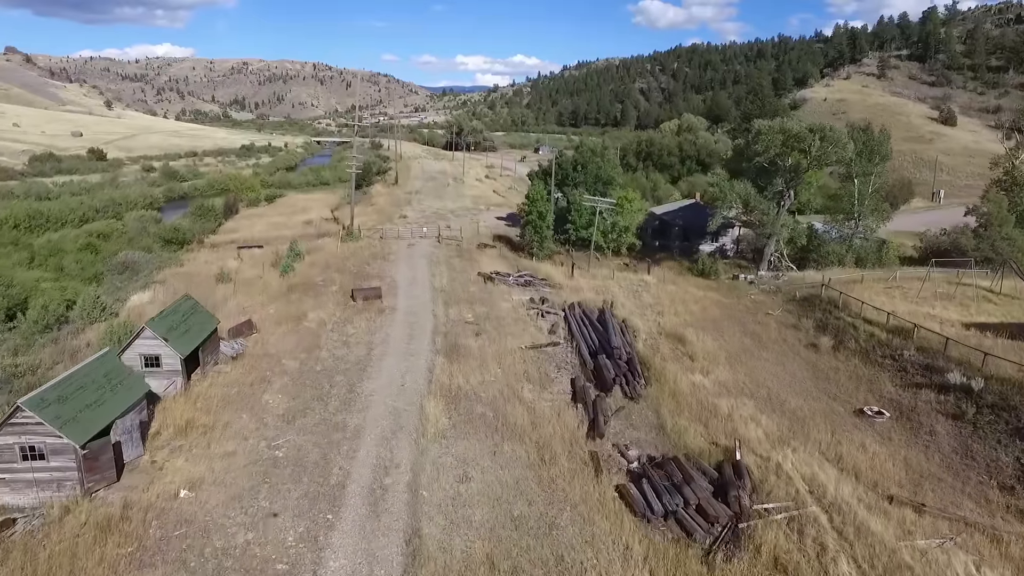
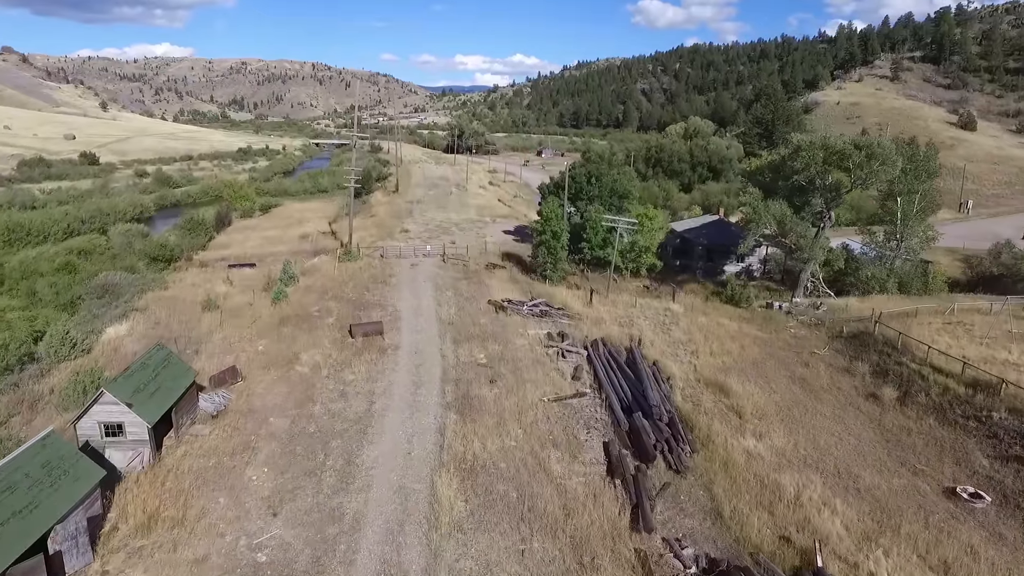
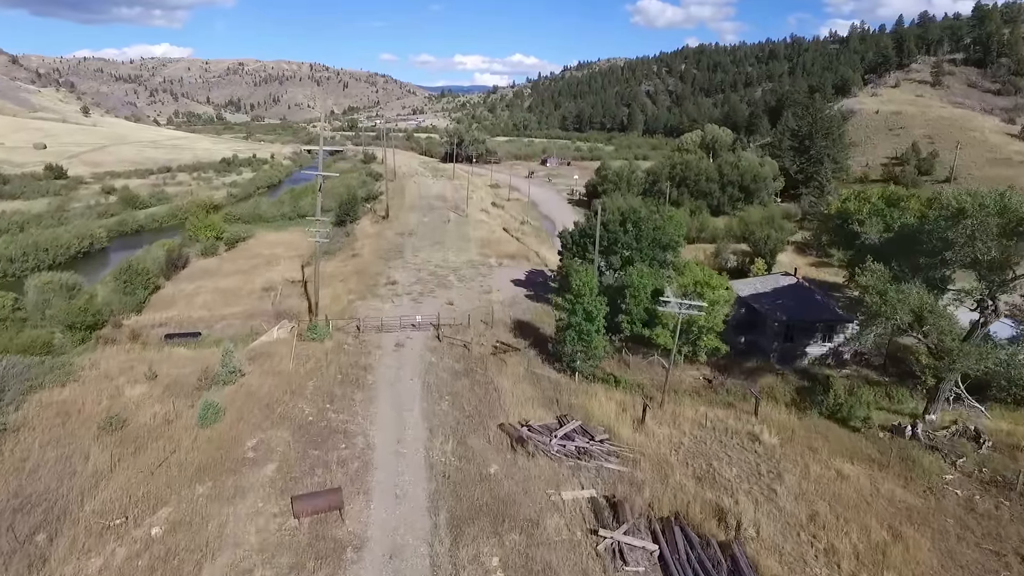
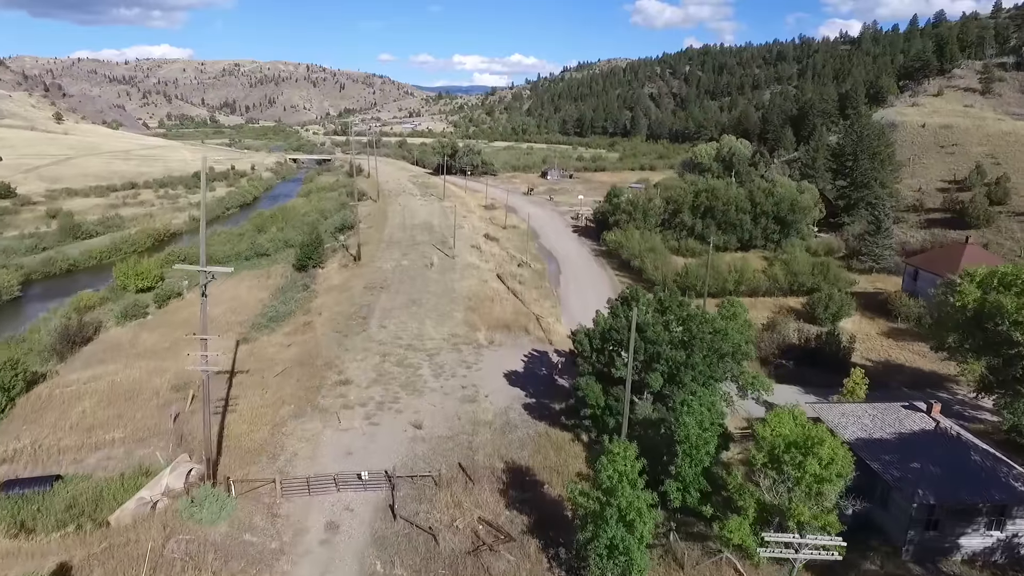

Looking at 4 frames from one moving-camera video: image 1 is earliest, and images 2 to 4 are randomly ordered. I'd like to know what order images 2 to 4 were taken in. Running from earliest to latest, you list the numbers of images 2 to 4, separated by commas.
2, 3, 4
